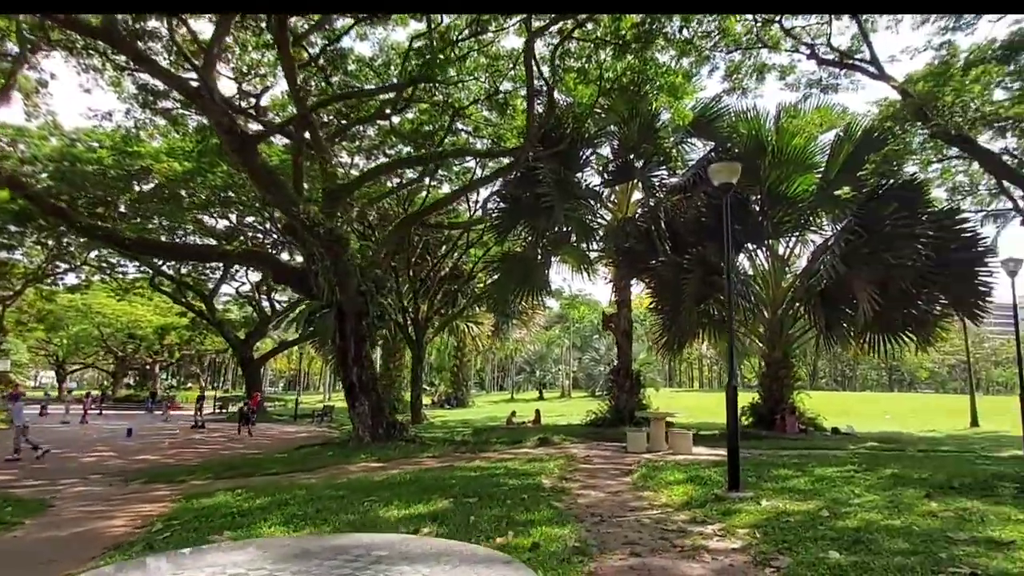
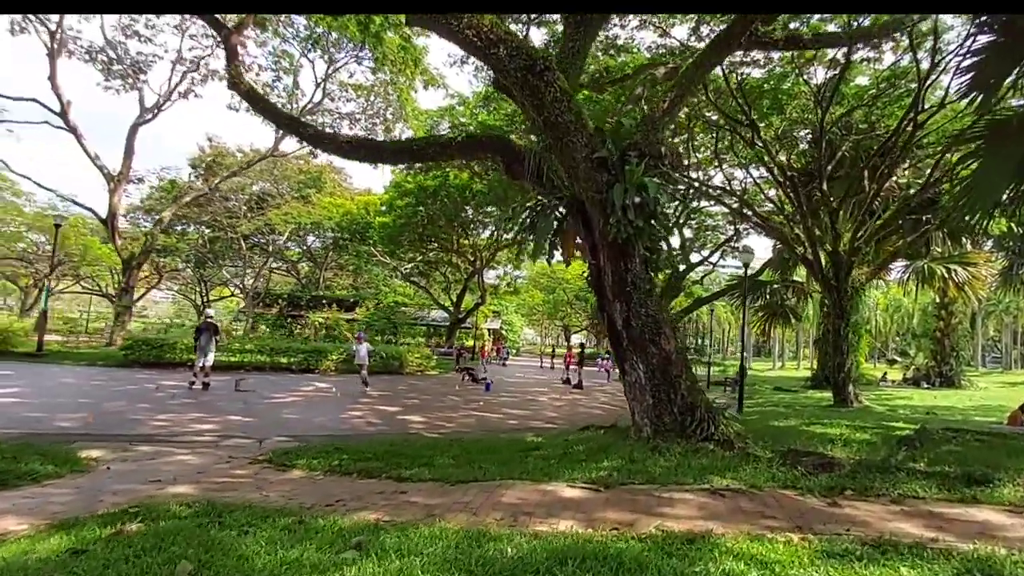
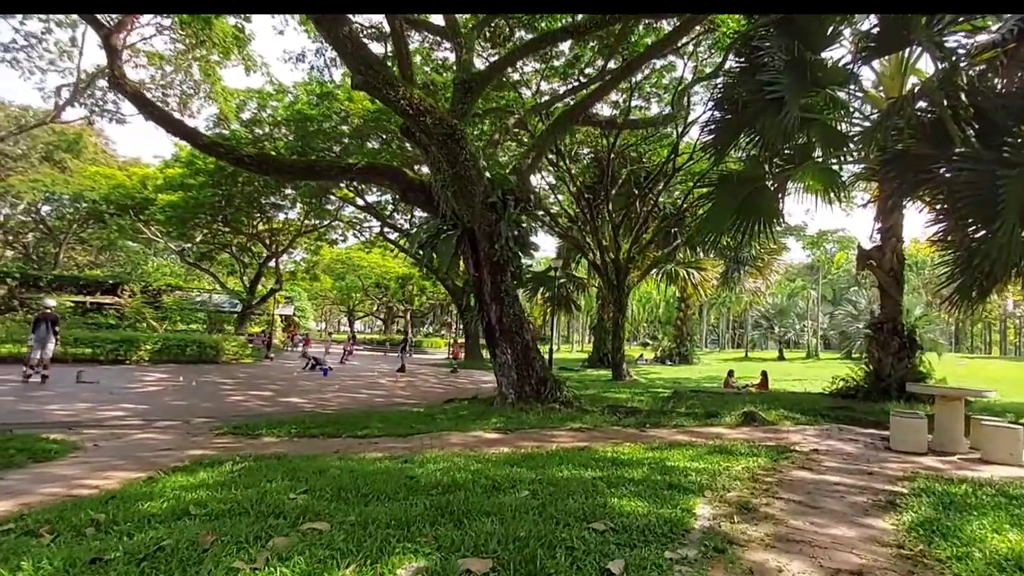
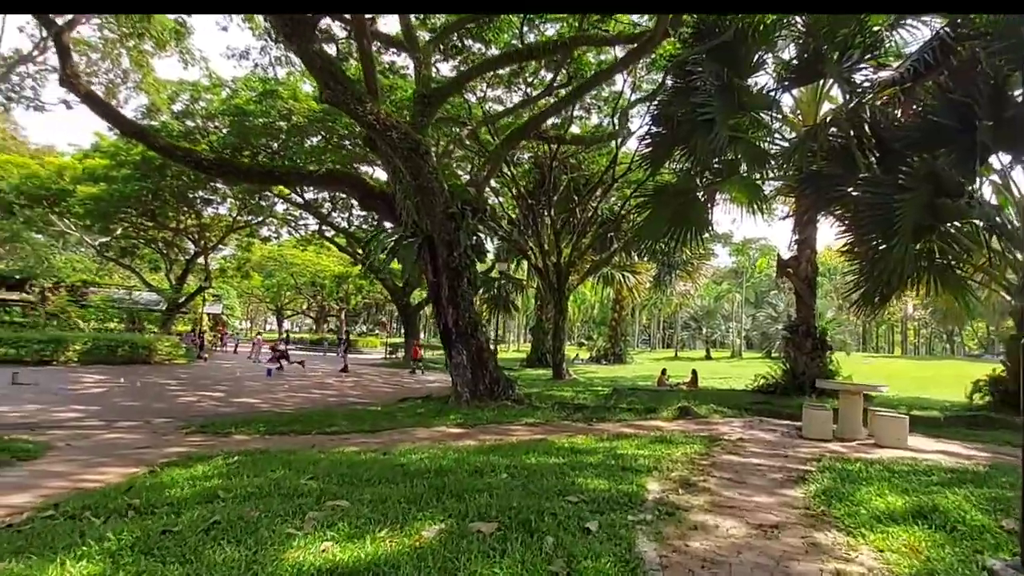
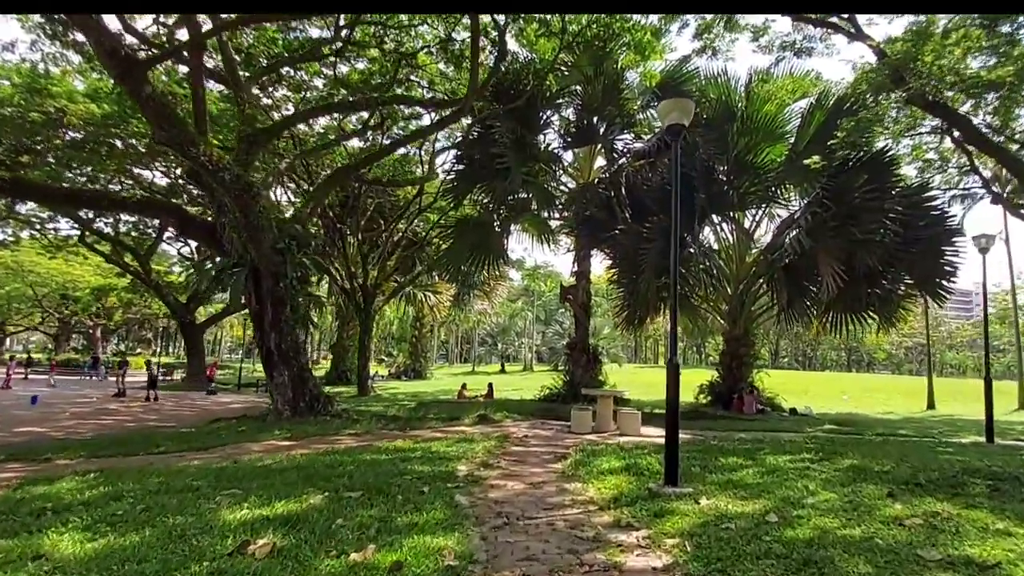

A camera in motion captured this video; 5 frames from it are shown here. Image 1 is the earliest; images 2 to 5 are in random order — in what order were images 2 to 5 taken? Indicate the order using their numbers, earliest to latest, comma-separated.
5, 4, 3, 2
